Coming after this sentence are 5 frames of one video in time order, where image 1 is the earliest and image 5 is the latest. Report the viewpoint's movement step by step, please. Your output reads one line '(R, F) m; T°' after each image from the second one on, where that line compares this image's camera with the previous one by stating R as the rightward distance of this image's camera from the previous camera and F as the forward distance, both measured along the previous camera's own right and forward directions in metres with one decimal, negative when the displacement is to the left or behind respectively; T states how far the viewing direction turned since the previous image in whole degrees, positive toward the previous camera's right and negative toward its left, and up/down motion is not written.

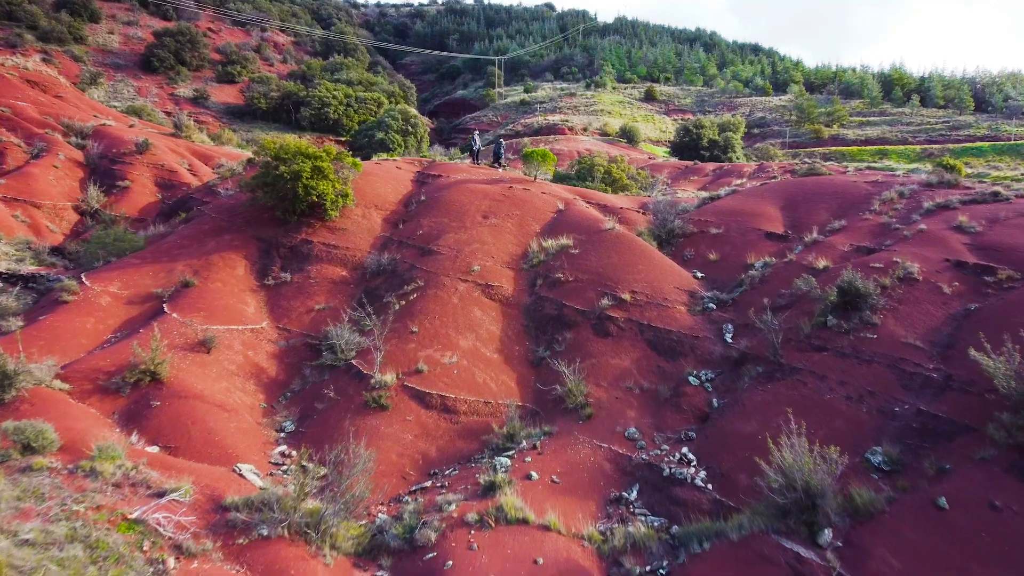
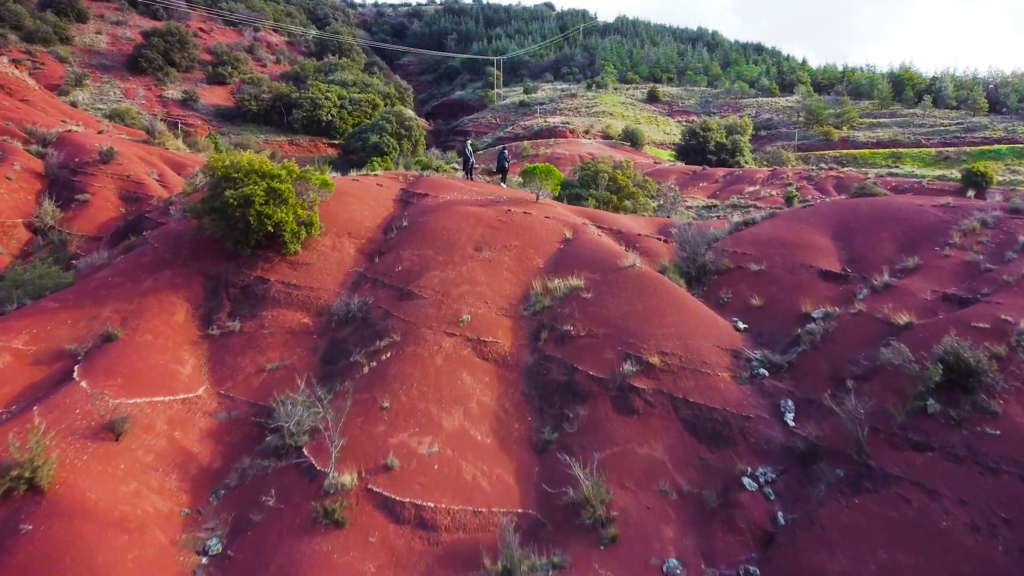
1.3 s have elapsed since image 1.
(0.0, +1.7) m; 0°
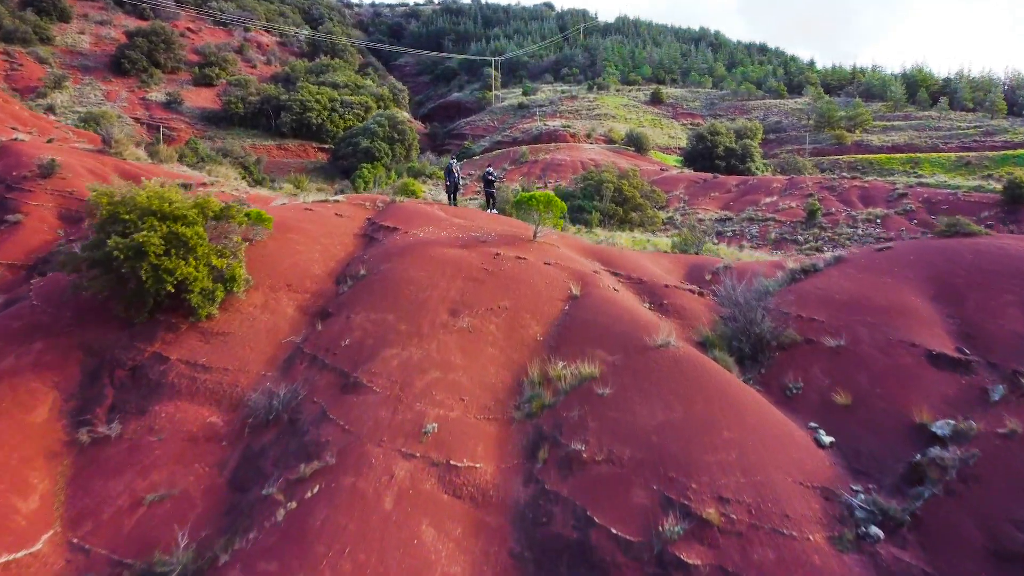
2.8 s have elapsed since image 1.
(+0.1, +2.2) m; 0°
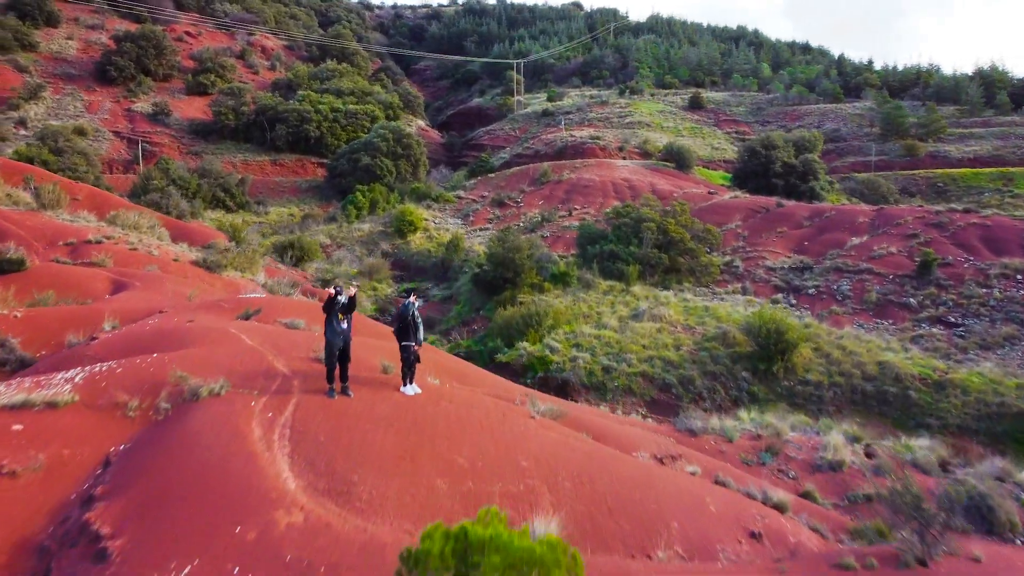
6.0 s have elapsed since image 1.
(+0.4, +5.7) m; -2°
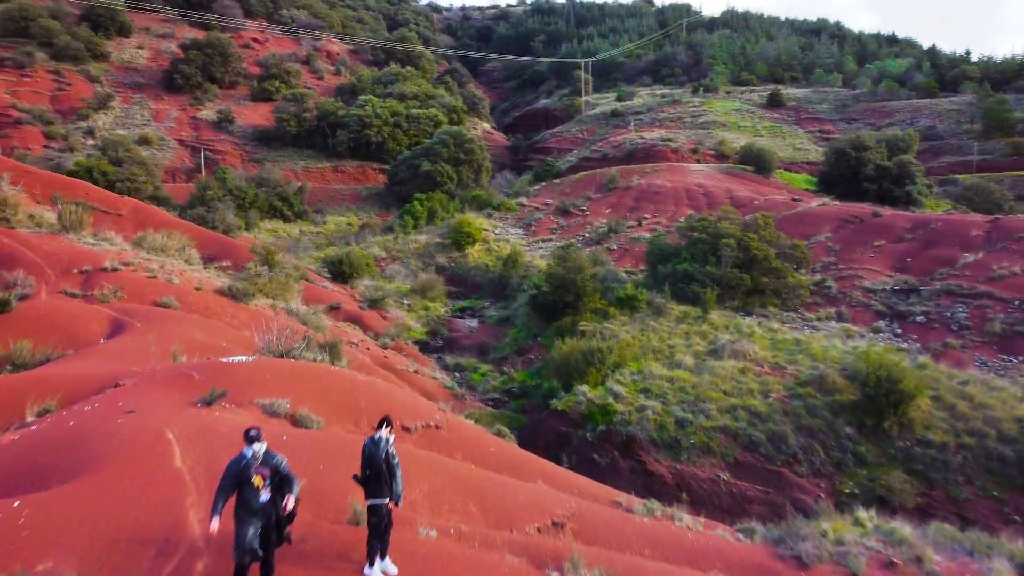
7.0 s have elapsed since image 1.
(+0.2, +1.8) m; -5°
